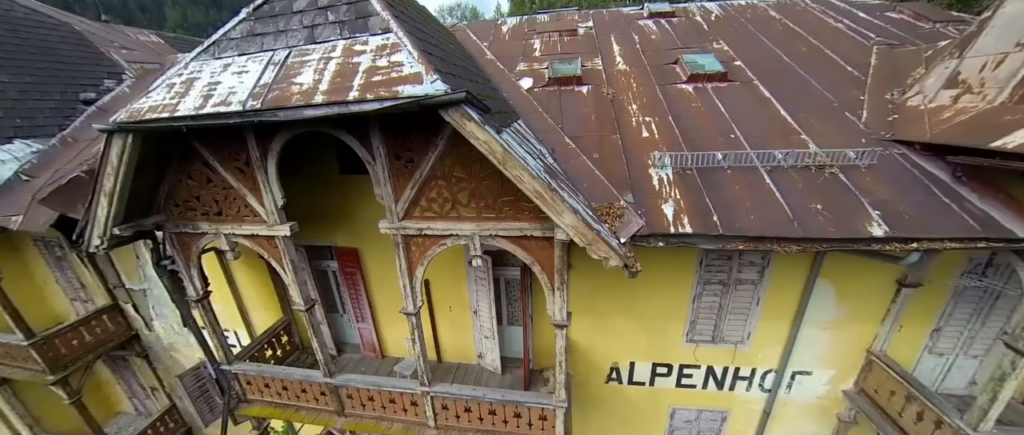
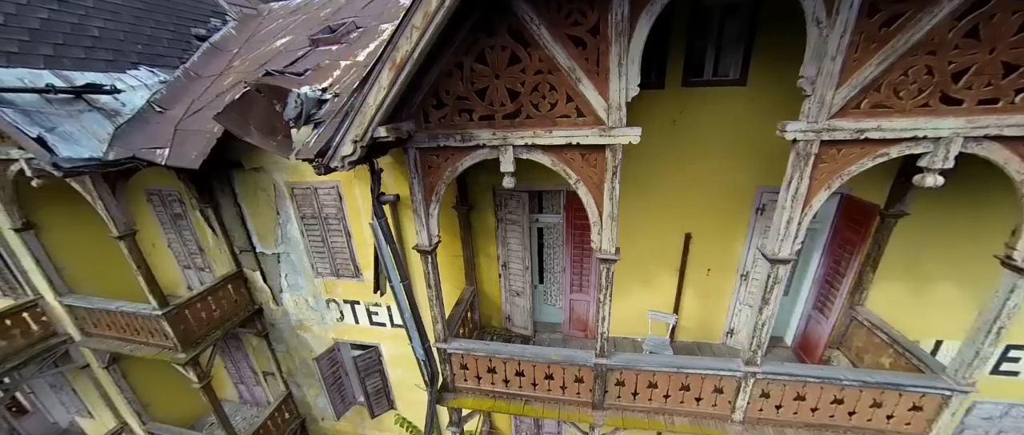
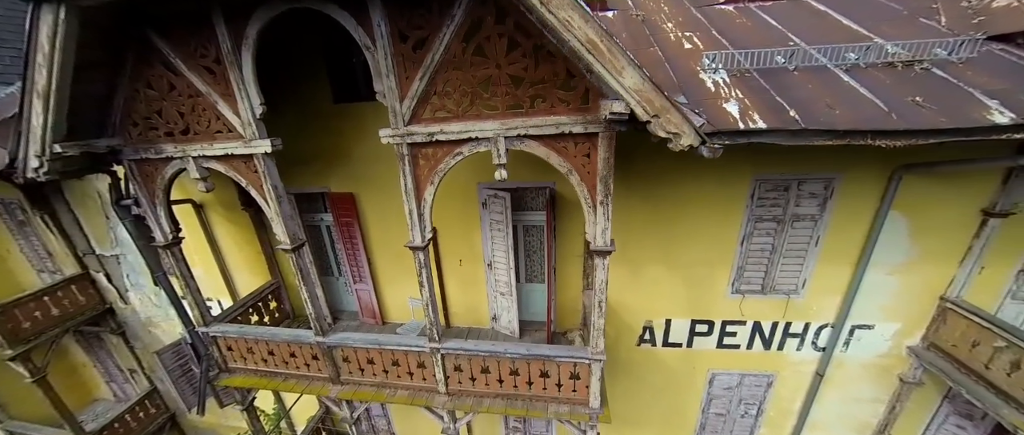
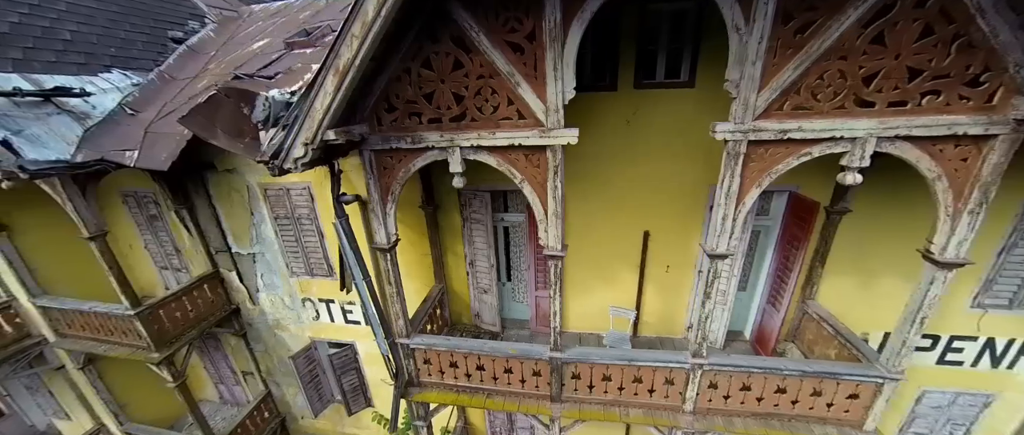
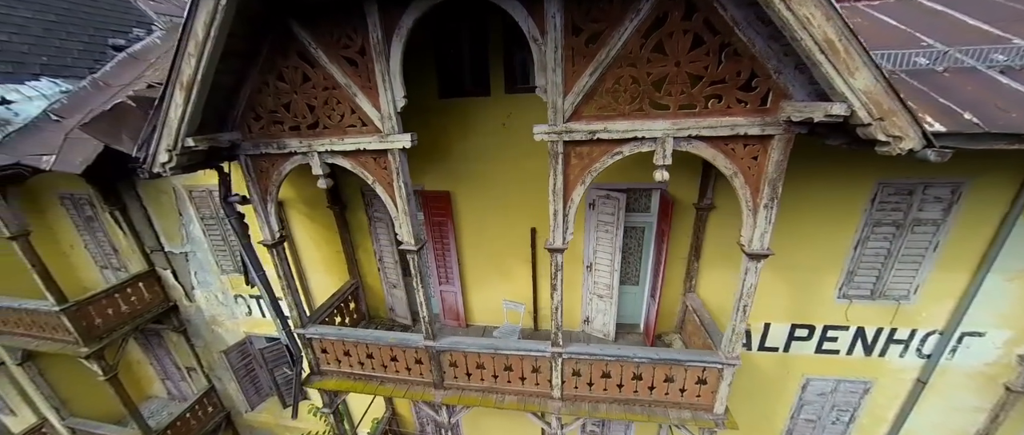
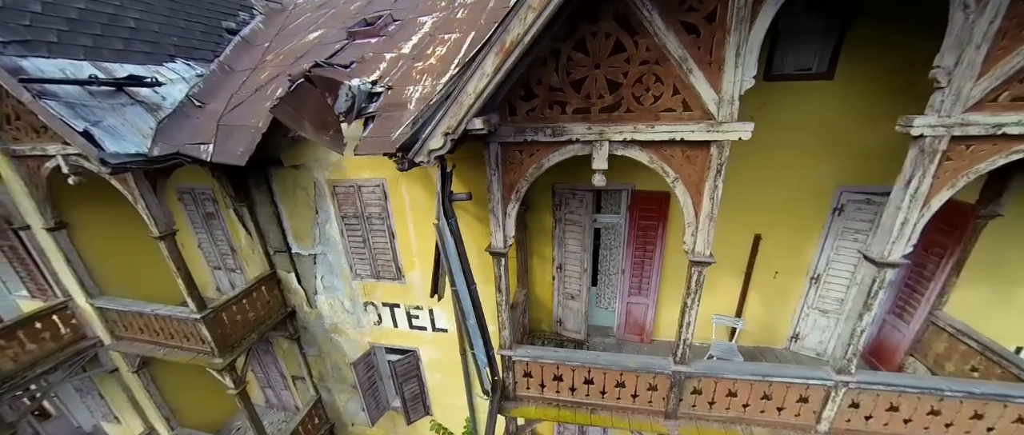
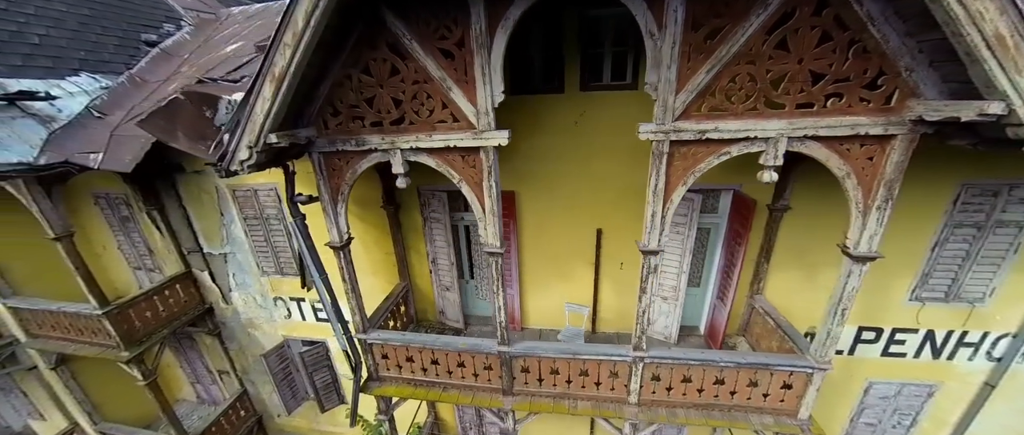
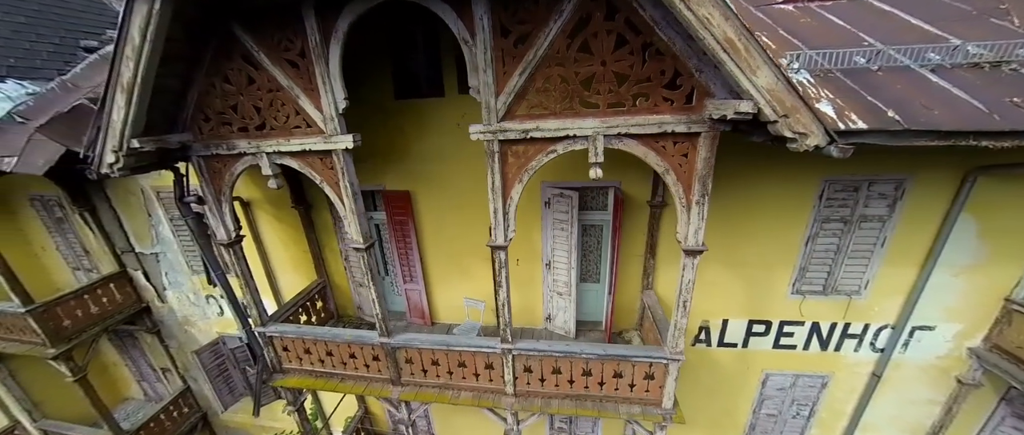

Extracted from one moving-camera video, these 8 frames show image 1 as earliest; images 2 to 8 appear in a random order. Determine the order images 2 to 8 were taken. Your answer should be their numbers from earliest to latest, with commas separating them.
3, 8, 5, 7, 4, 2, 6
